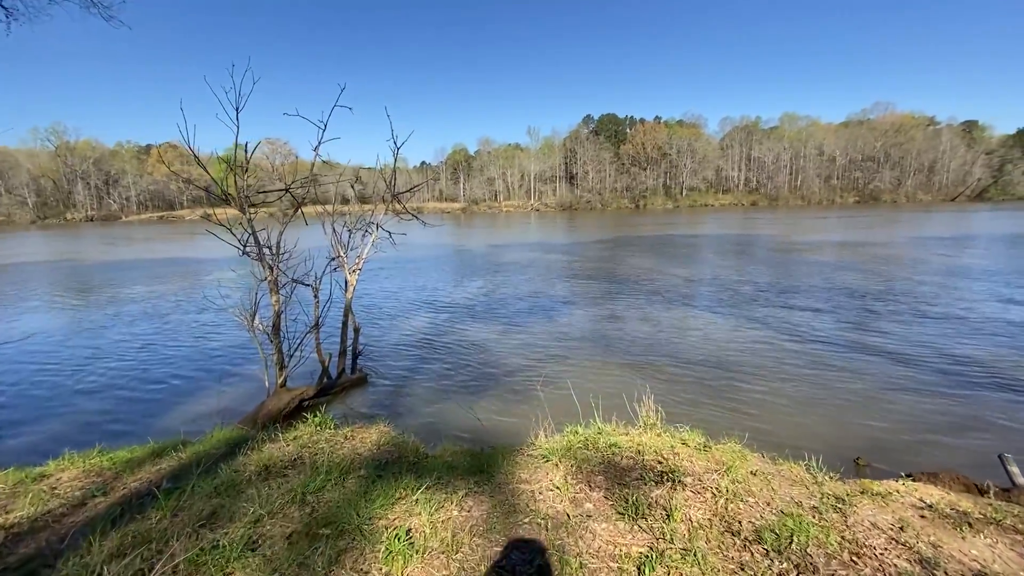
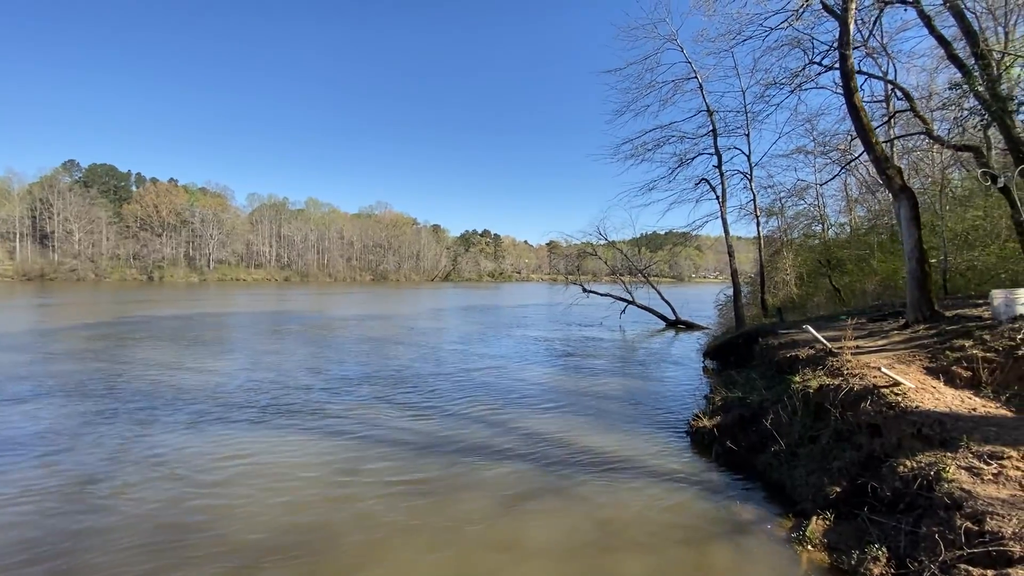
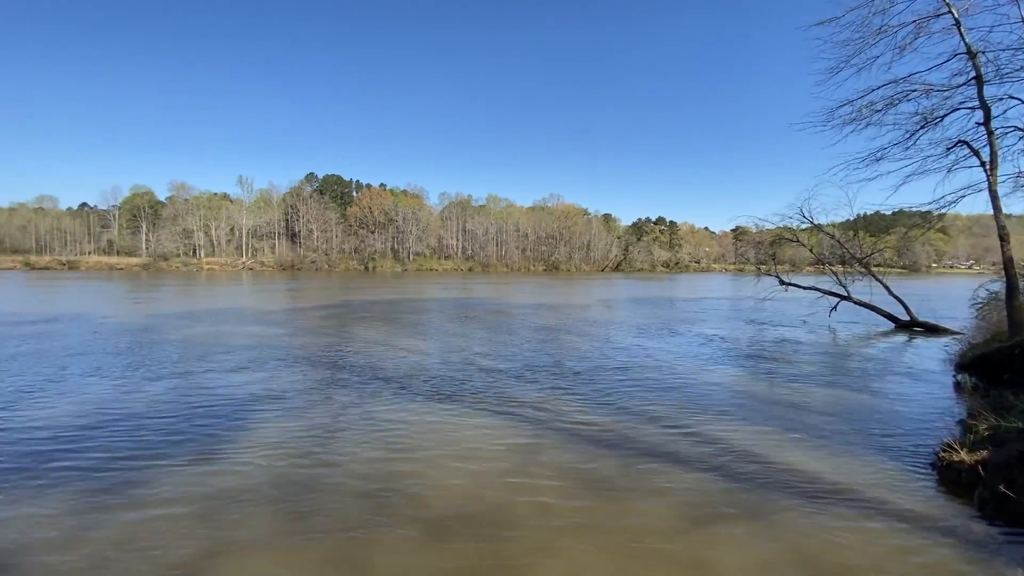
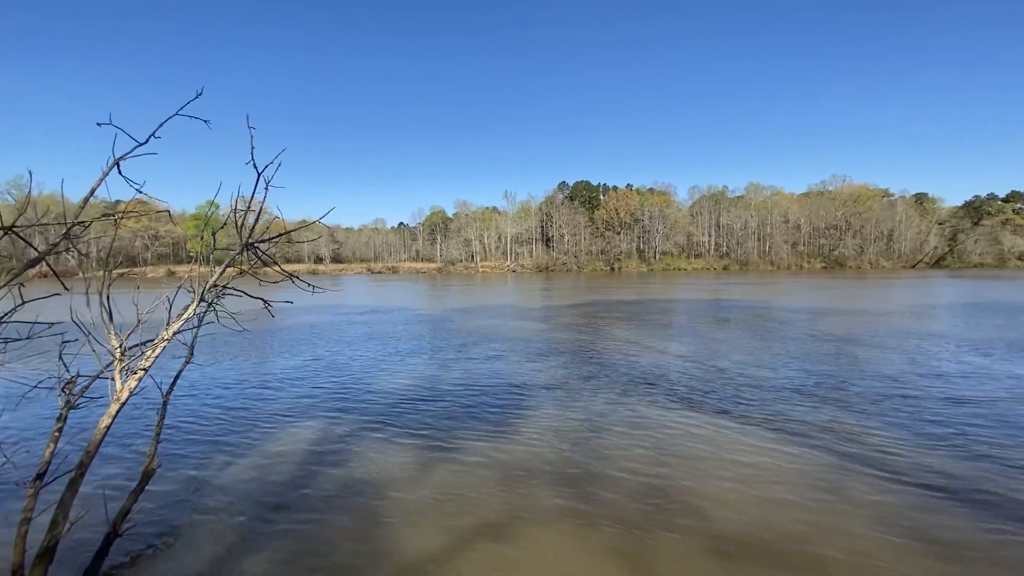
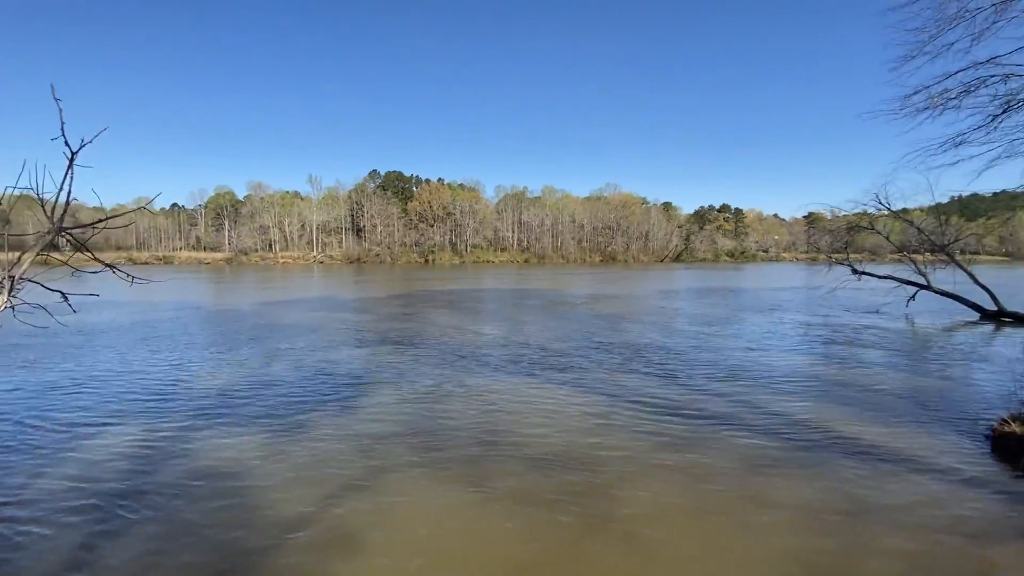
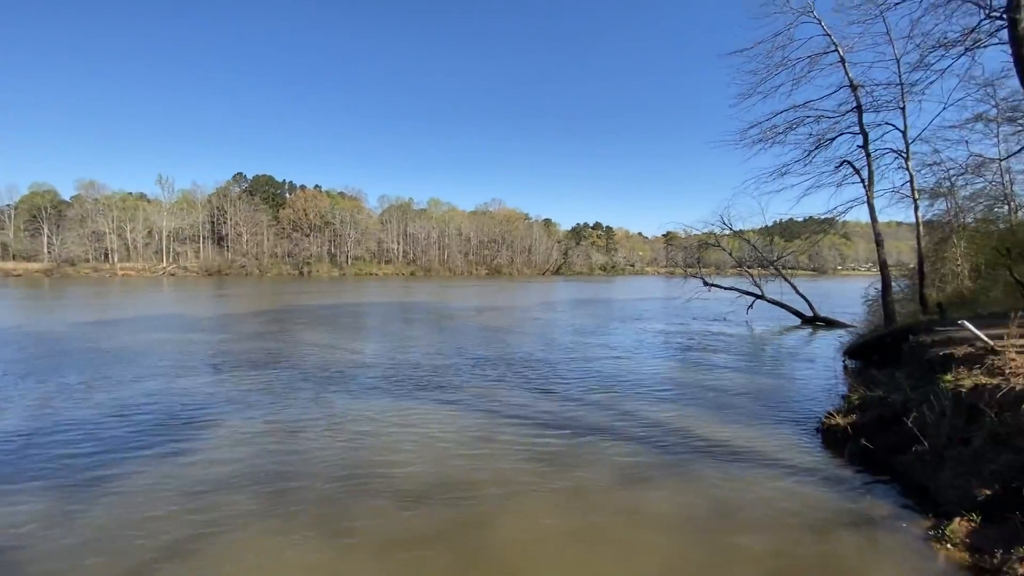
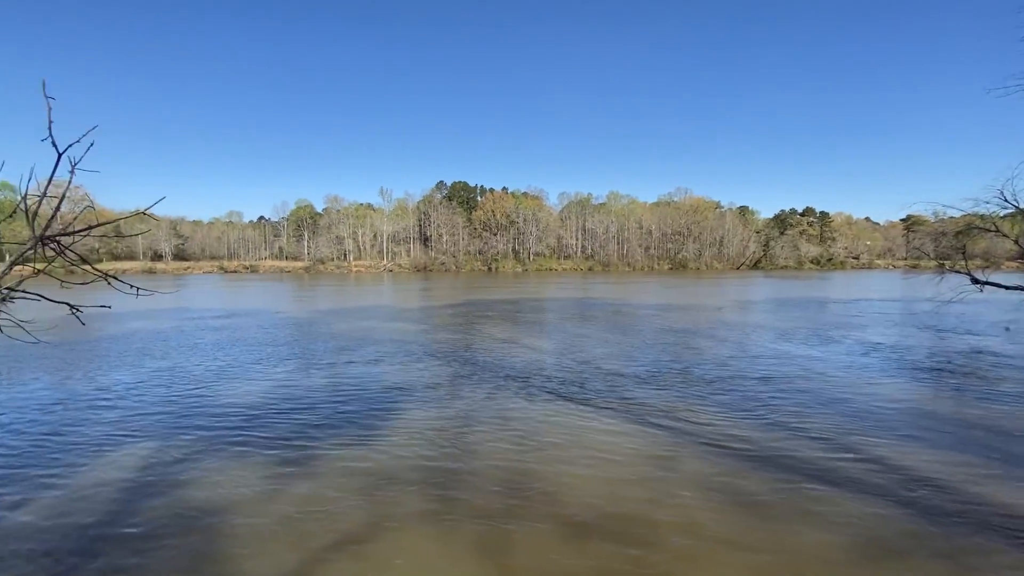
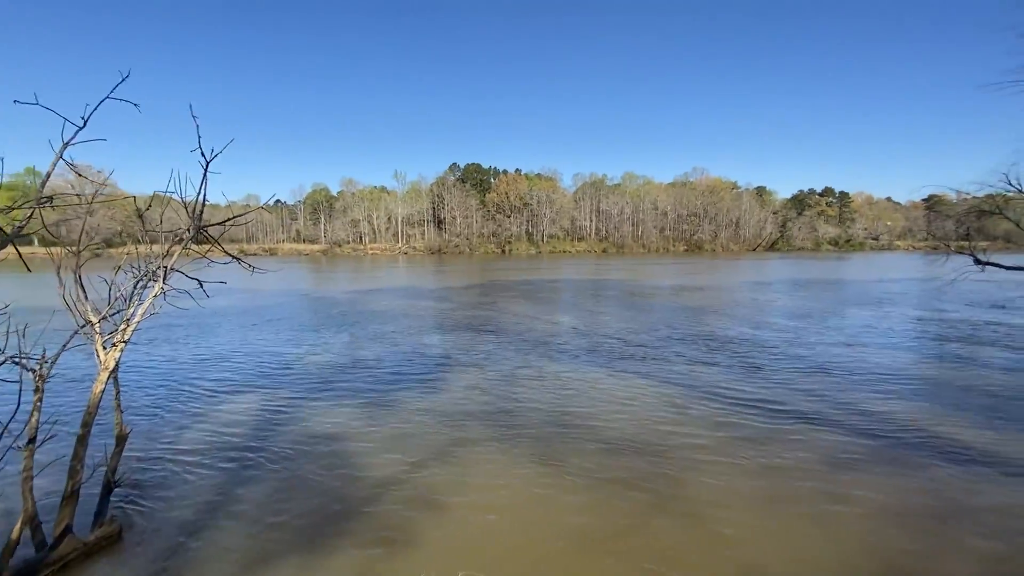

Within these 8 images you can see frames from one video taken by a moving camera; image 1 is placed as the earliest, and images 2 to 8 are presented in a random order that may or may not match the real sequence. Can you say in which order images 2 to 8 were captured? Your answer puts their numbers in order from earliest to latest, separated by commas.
8, 5, 6, 2, 3, 7, 4
